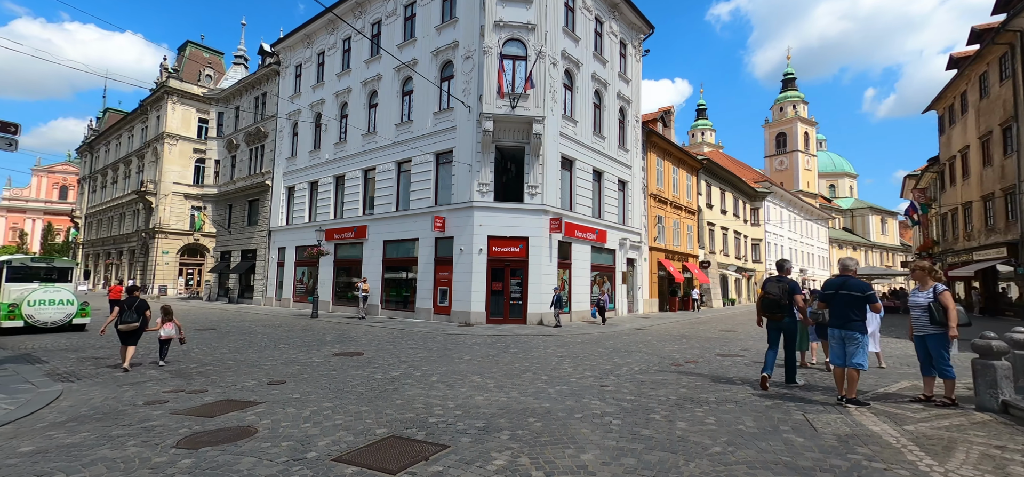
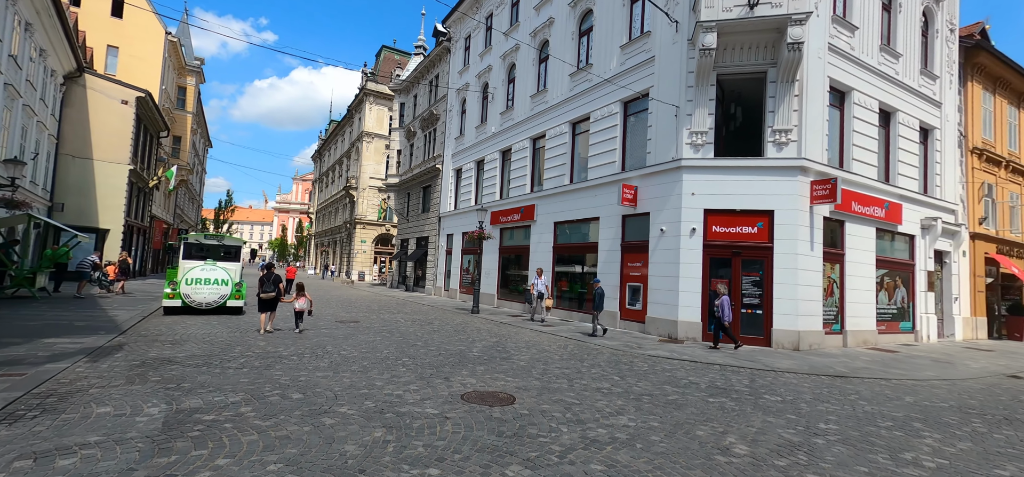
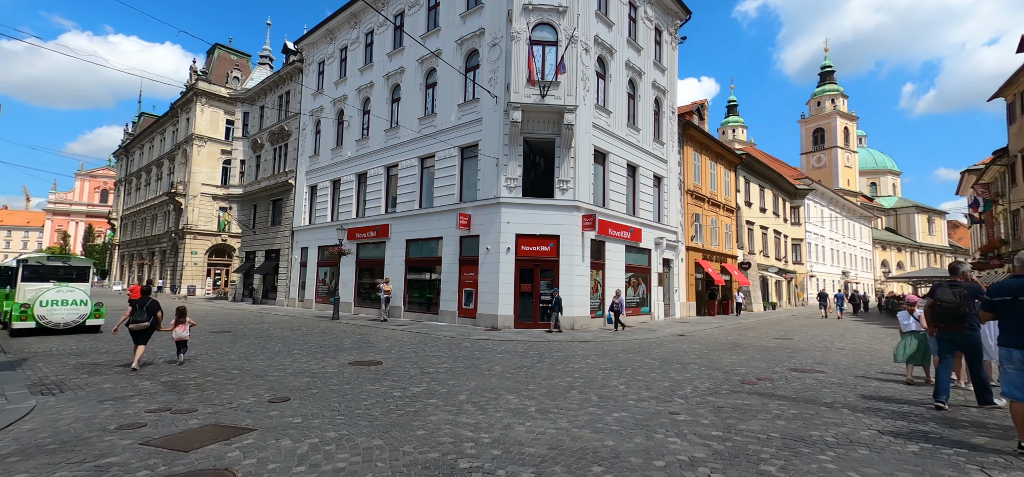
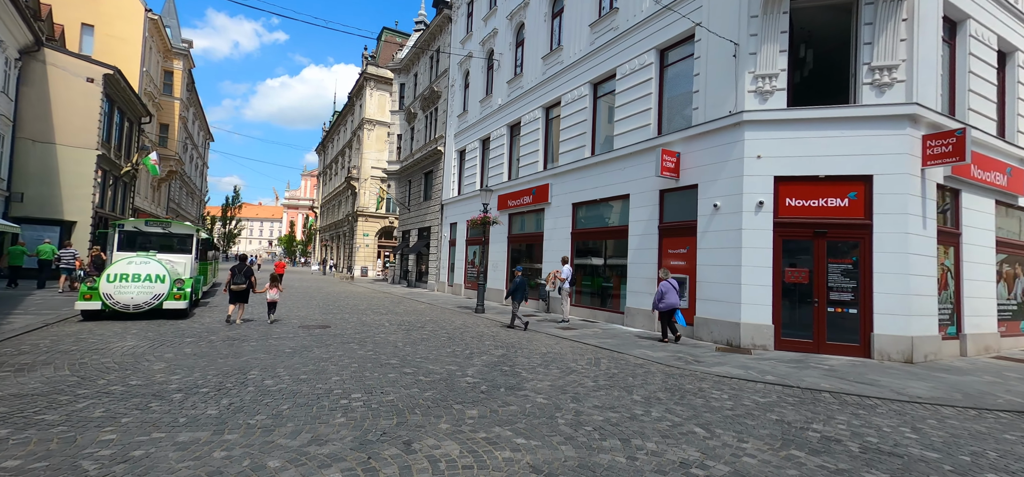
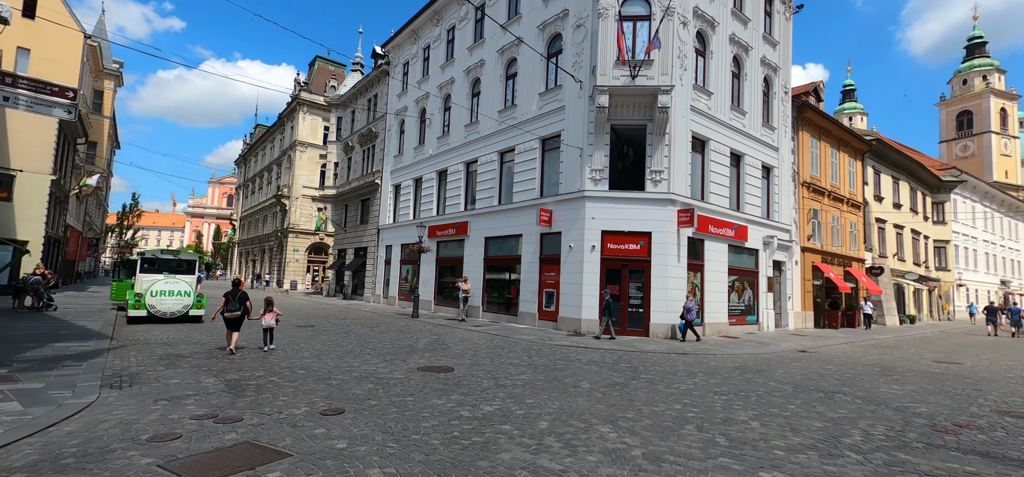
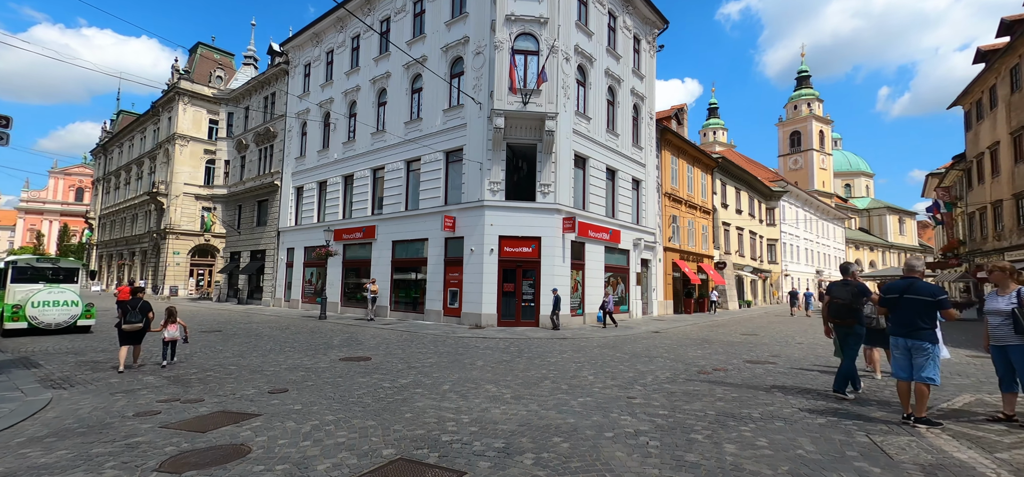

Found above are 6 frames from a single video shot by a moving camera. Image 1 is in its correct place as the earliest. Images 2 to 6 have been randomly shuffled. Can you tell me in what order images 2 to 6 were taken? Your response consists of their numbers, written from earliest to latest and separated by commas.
6, 3, 5, 2, 4
